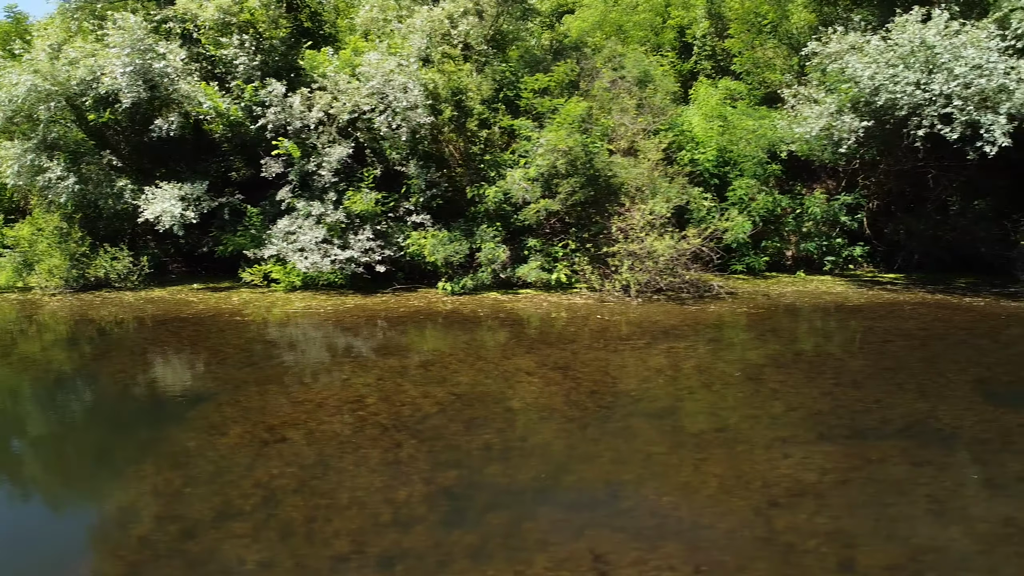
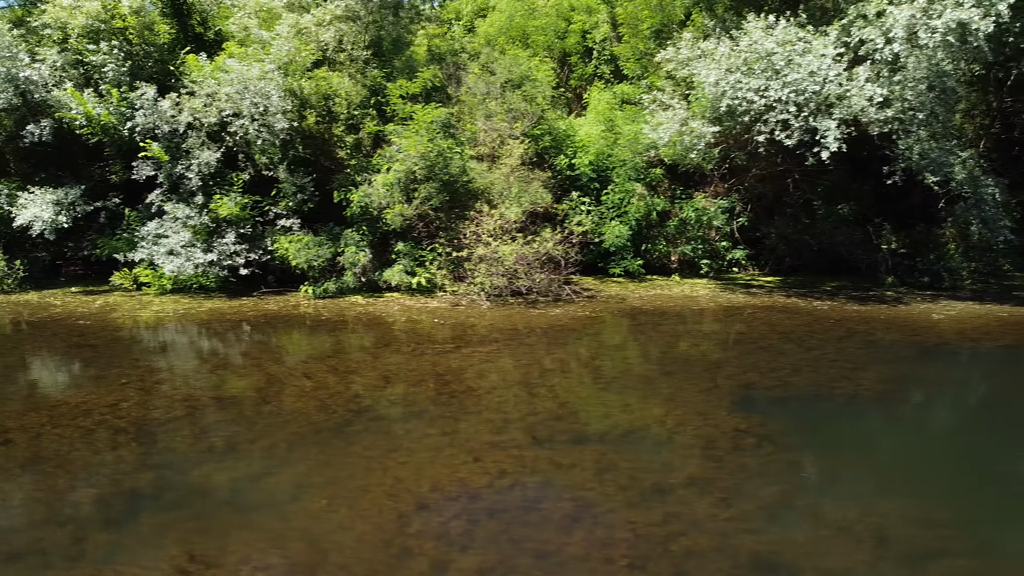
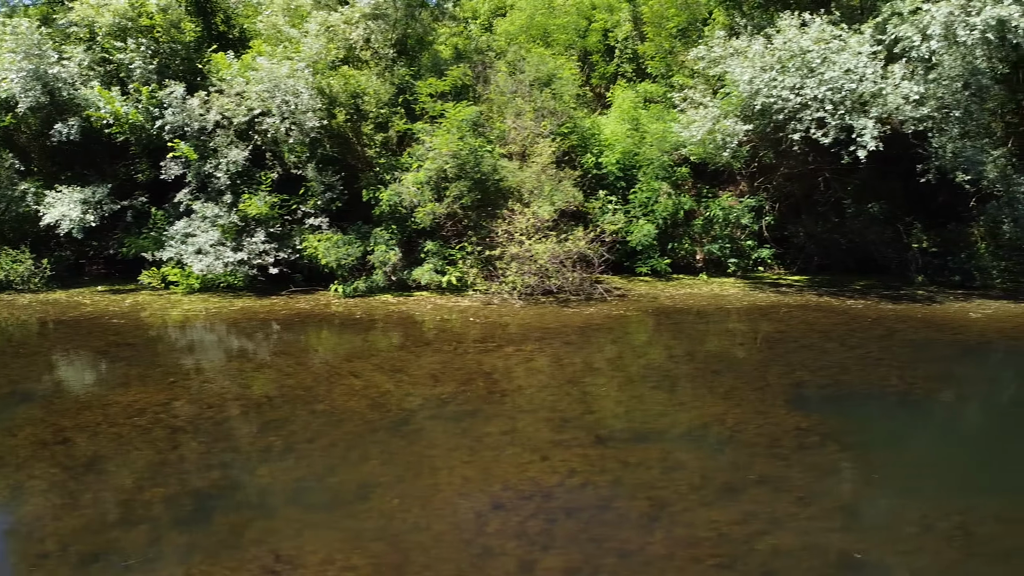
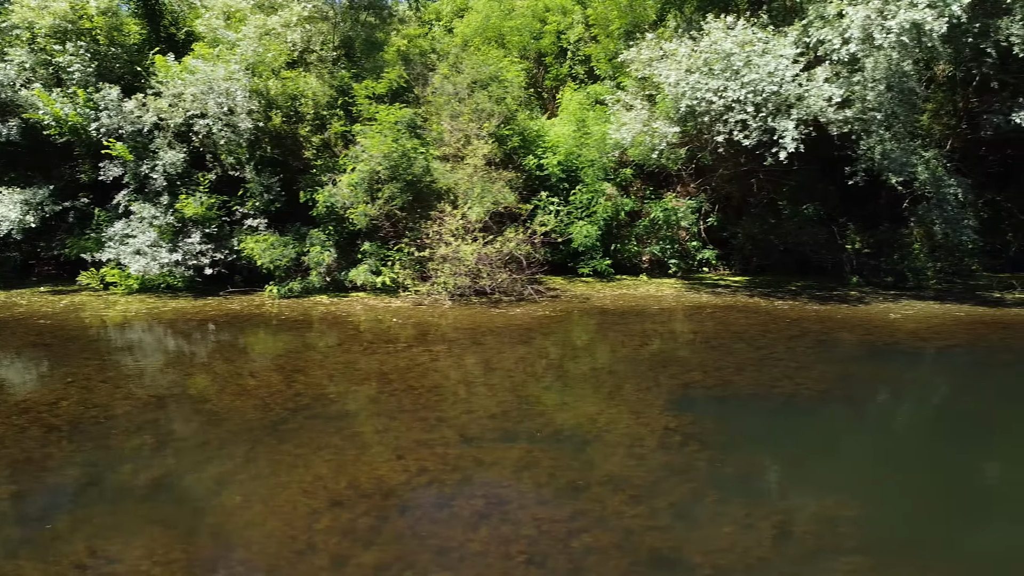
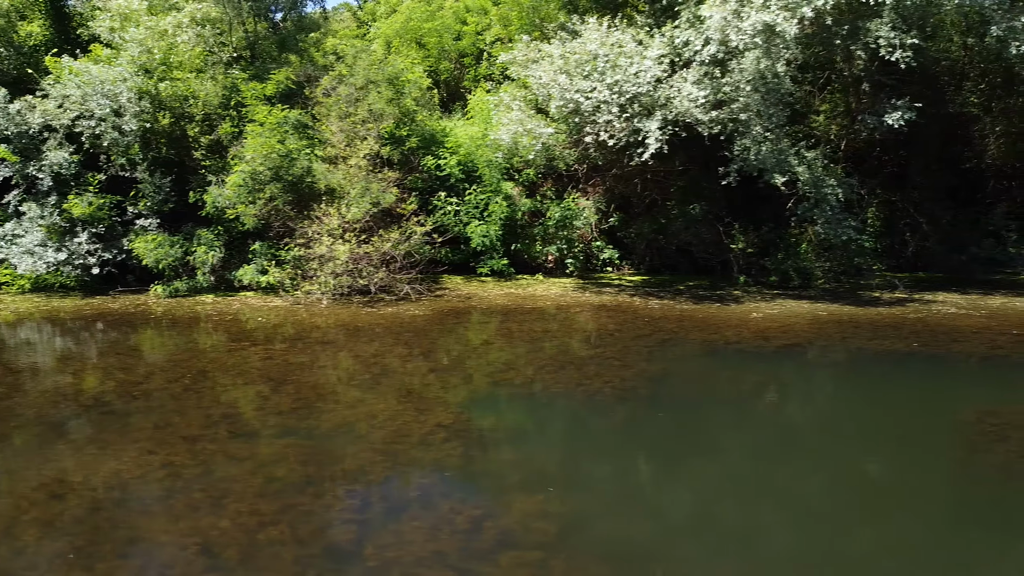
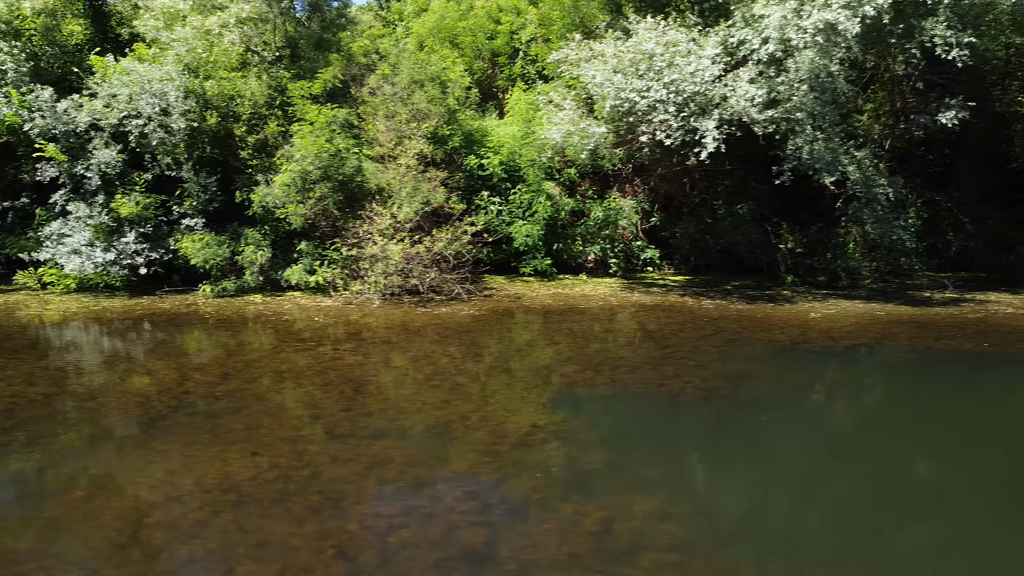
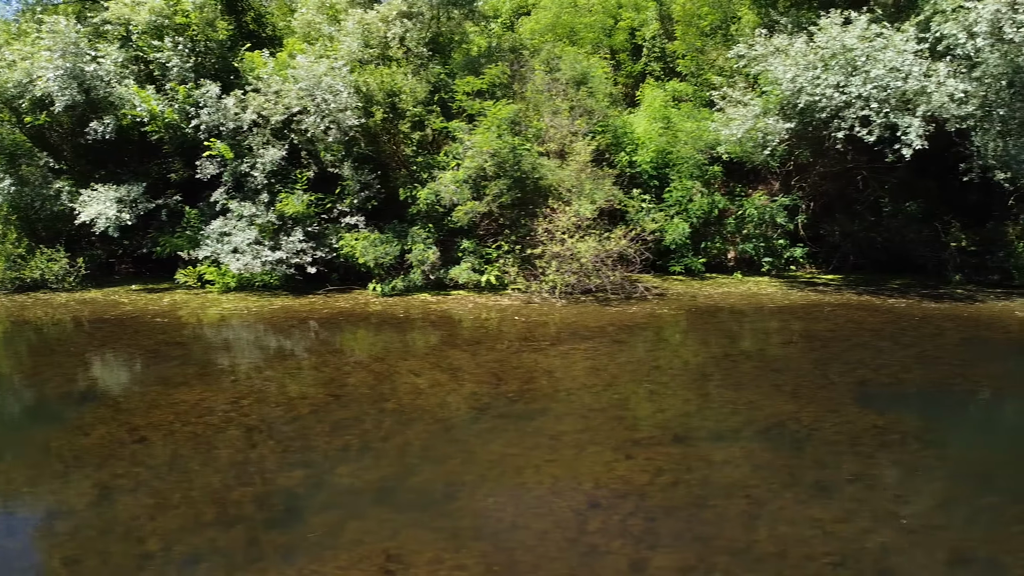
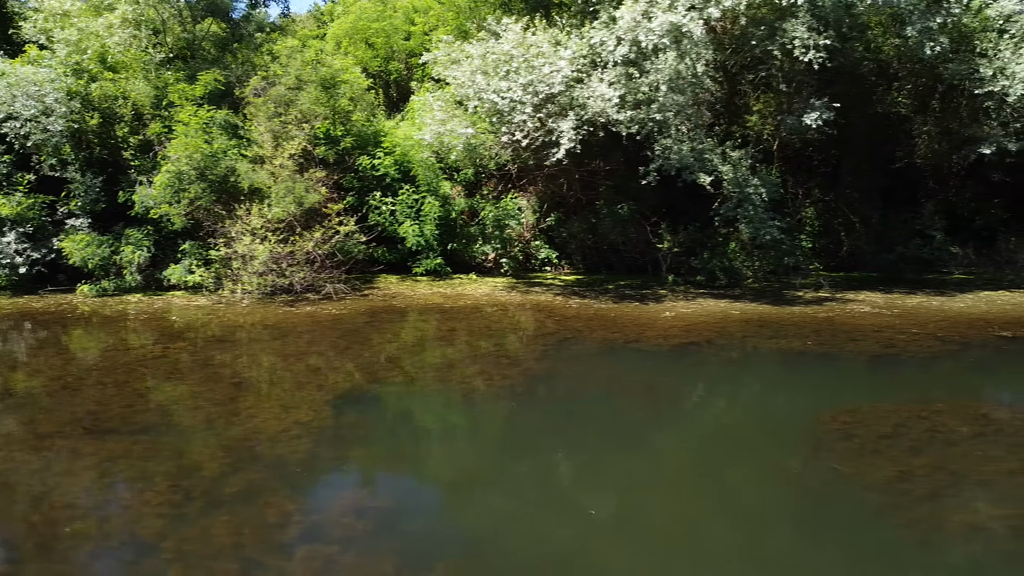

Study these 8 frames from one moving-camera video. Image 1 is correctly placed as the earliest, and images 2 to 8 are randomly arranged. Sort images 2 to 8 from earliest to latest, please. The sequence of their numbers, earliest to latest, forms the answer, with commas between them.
7, 3, 2, 4, 6, 5, 8
